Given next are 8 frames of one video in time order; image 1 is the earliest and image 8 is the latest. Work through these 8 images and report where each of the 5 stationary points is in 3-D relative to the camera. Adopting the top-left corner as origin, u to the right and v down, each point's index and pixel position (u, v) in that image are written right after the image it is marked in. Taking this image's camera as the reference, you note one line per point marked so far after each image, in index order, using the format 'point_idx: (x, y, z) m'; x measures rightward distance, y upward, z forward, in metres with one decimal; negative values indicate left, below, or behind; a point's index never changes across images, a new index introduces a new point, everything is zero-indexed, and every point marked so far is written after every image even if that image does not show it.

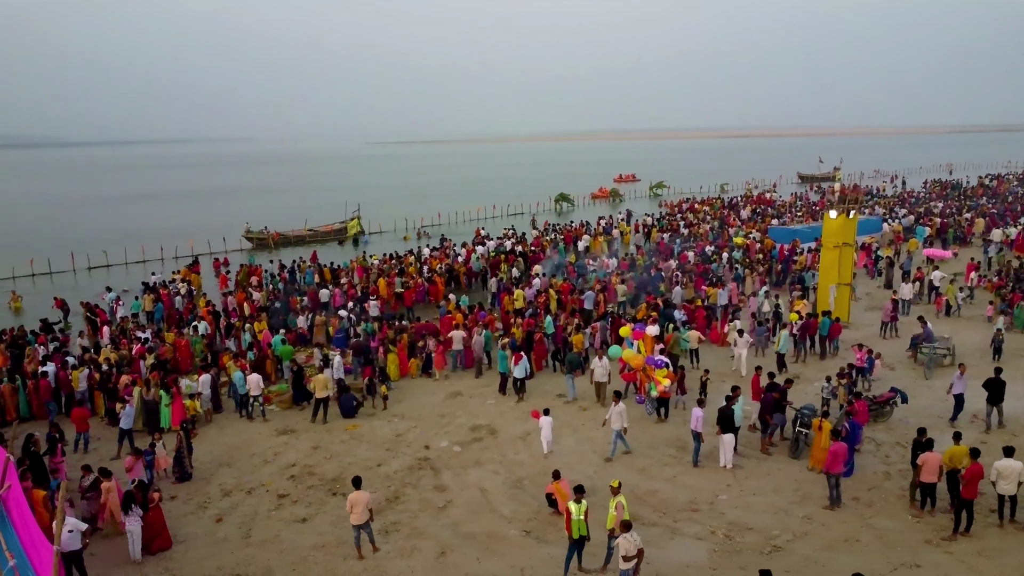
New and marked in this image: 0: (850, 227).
0: (+8.1, +1.5, +19.4) m
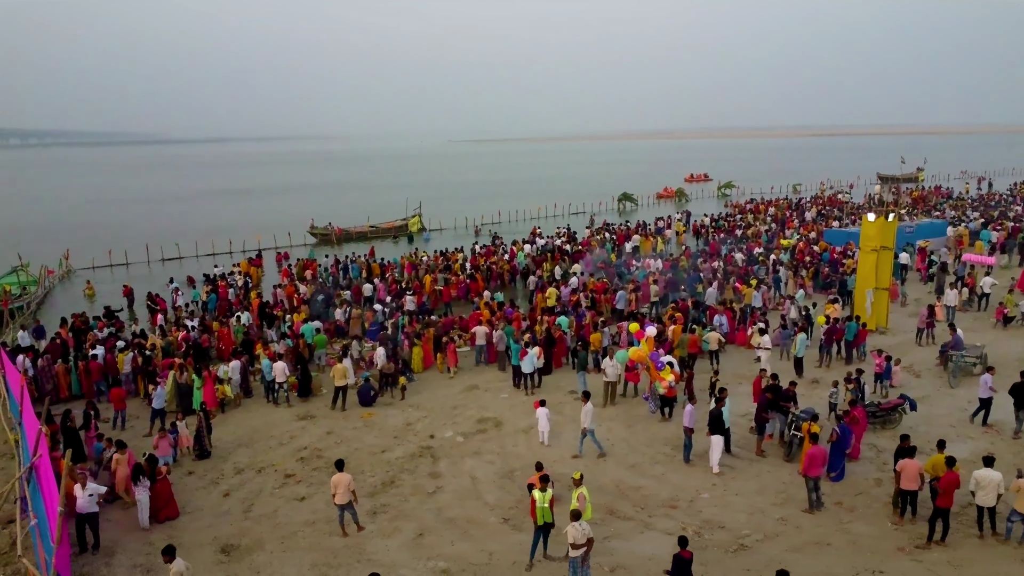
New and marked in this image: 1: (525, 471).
0: (+8.8, +1.4, +18.9) m
1: (+0.2, -2.6, +11.7) m
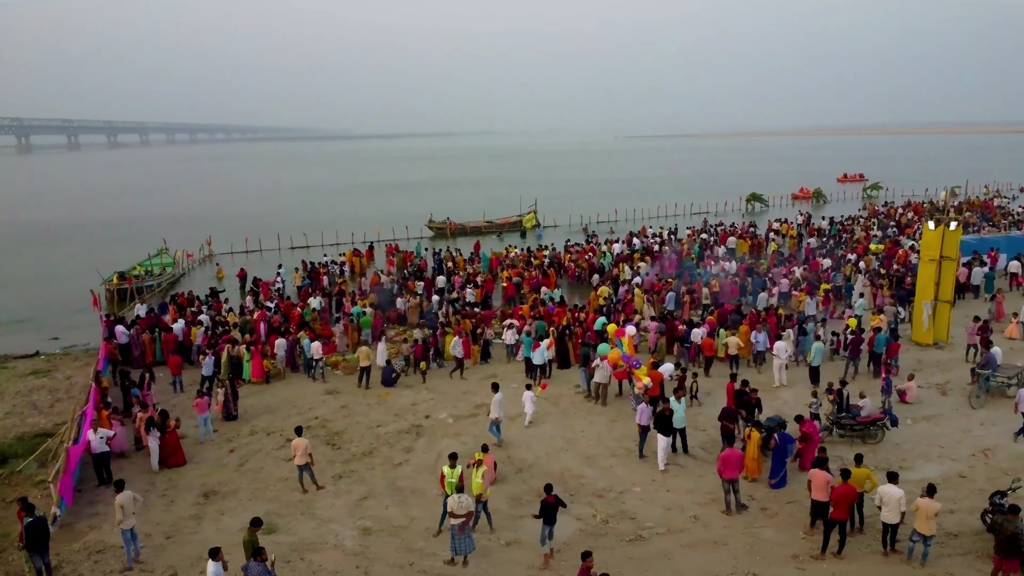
0: (+9.8, +1.1, +17.9) m
1: (-0.4, -2.6, +12.7) m
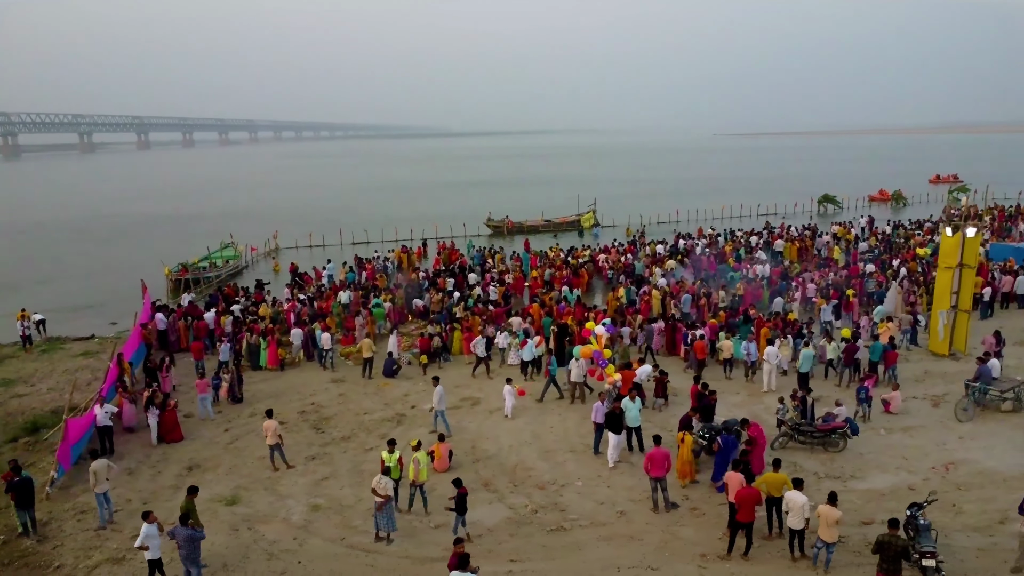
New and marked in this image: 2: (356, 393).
0: (+9.8, +0.8, +17.3) m
1: (-0.9, -2.6, +13.4) m
2: (-3.1, -2.1, +16.1) m
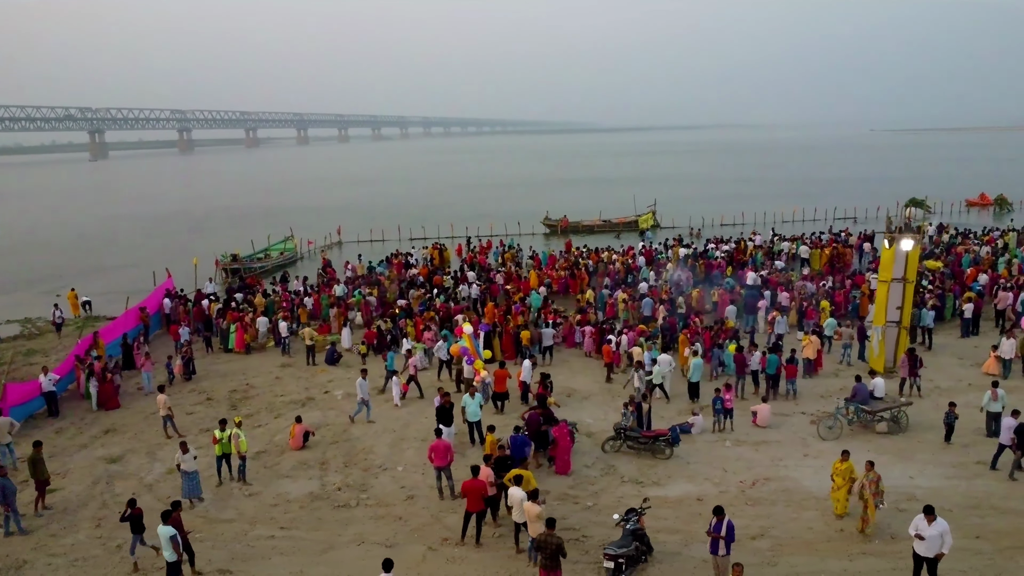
0: (+8.2, +0.5, +16.6) m
1: (-3.3, -2.5, +14.8) m
2: (-4.9, -1.9, +17.9) m
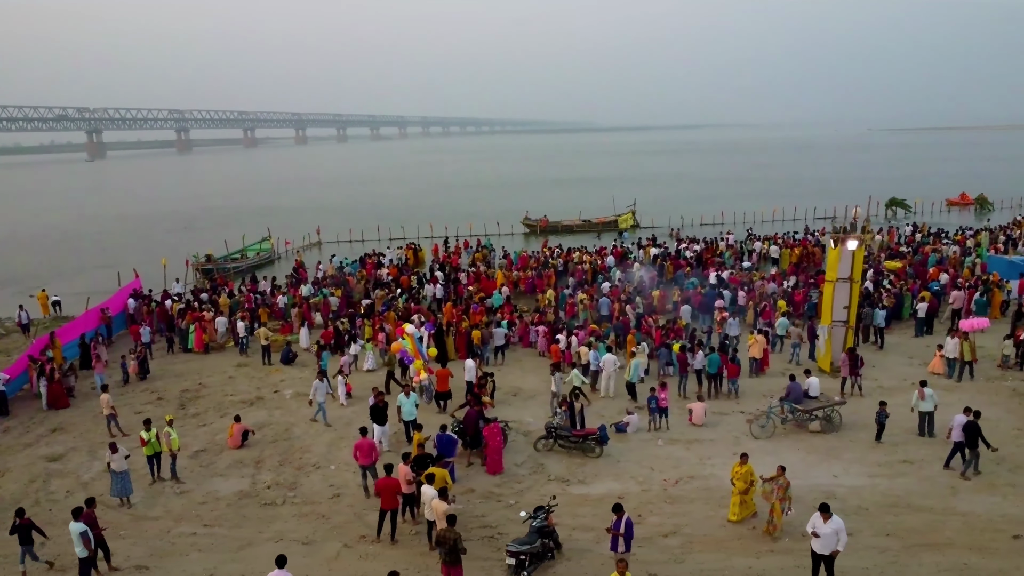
0: (+7.1, +0.5, +16.7) m
1: (-4.4, -2.5, +15.0) m
2: (-6.0, -2.0, +18.1) m
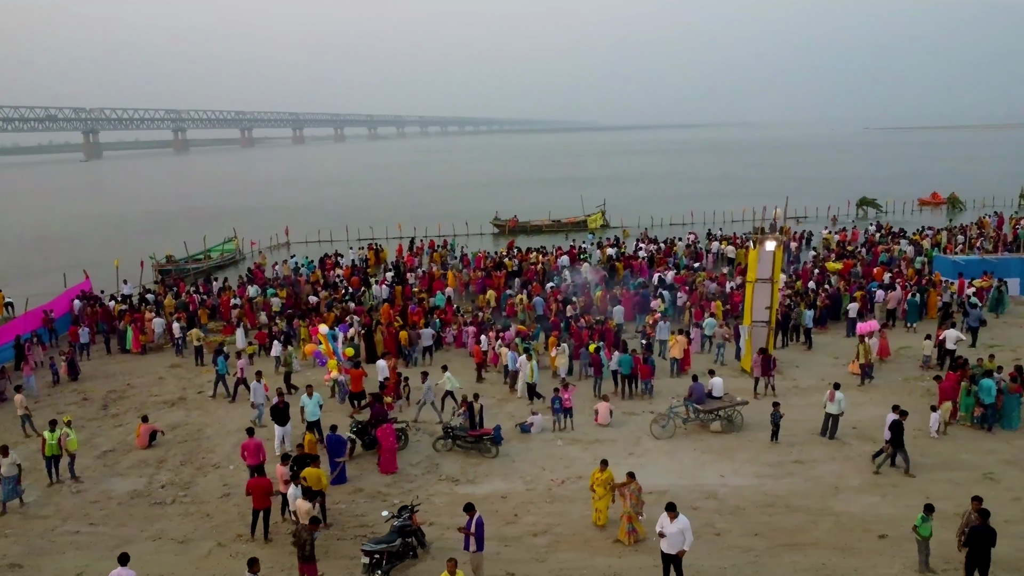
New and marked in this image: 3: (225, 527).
0: (+5.4, +0.5, +16.8) m
1: (-6.0, -2.6, +15.2) m
2: (-7.6, -2.0, +18.2) m
3: (-4.0, -3.3, +11.2) m
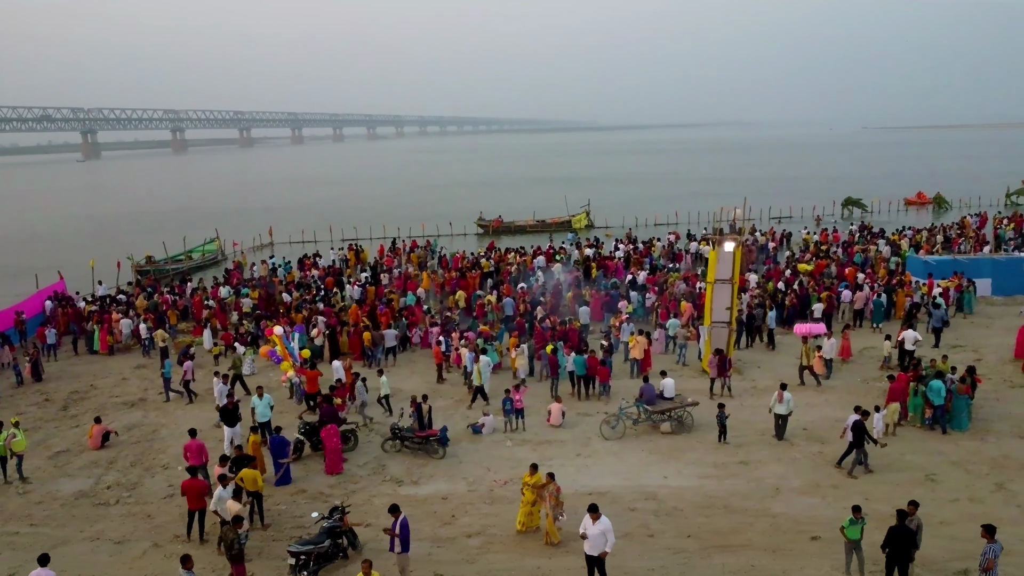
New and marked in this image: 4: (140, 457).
0: (+4.6, +0.5, +16.8) m
1: (-6.9, -2.6, +15.3) m
2: (-8.4, -2.0, +18.3) m
3: (-4.8, -3.3, +11.3) m
4: (-6.3, -2.9, +13.7) m
